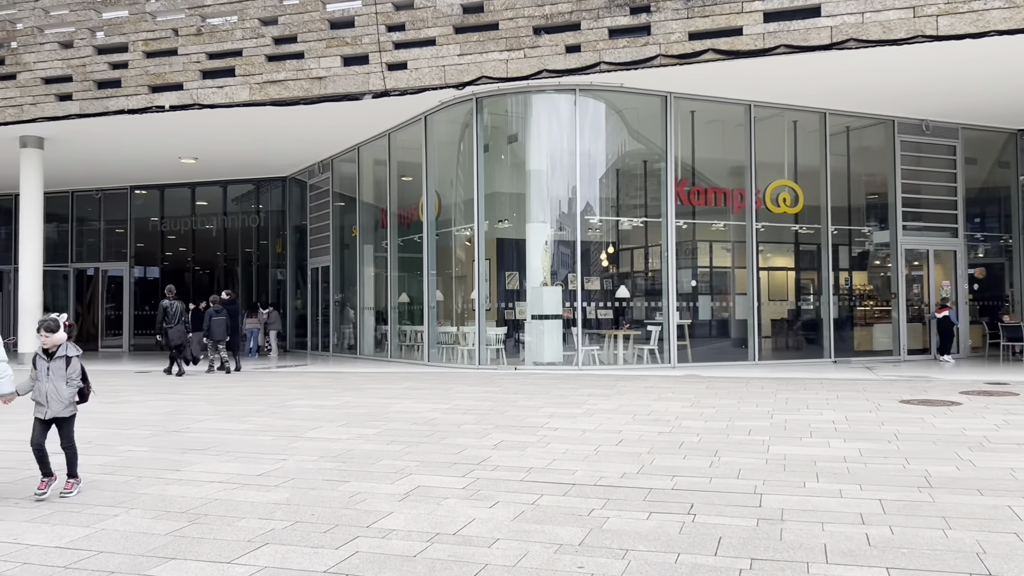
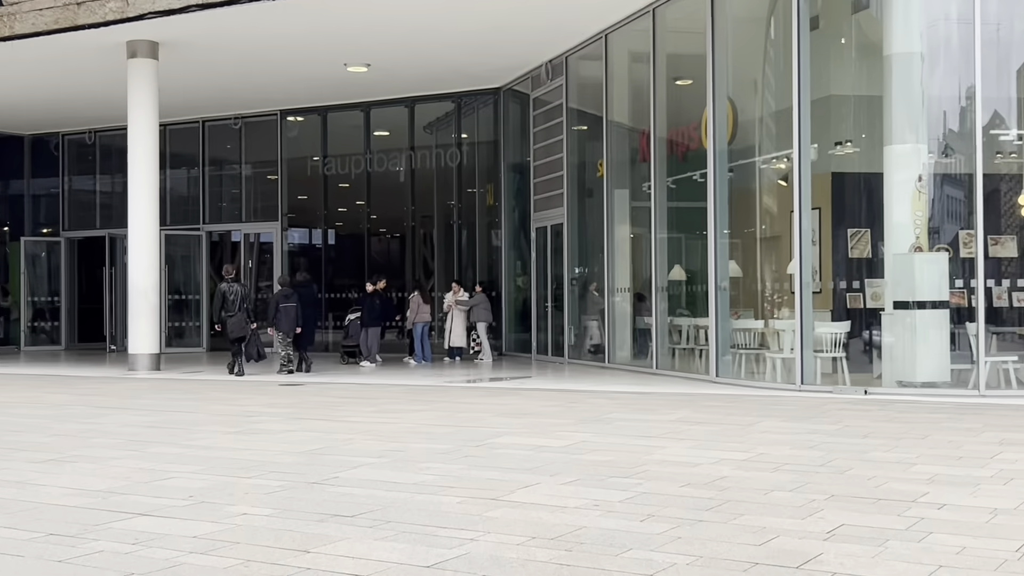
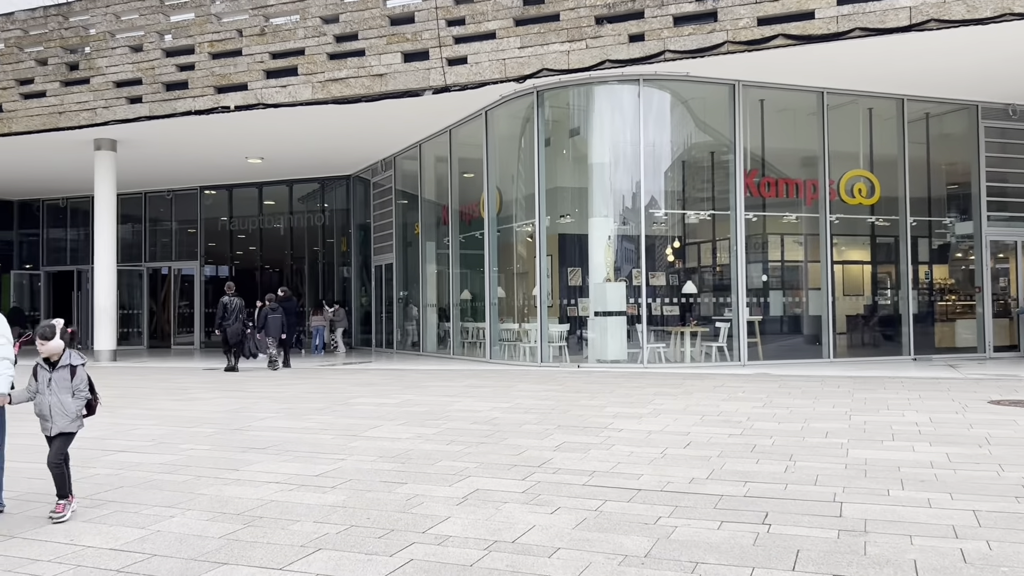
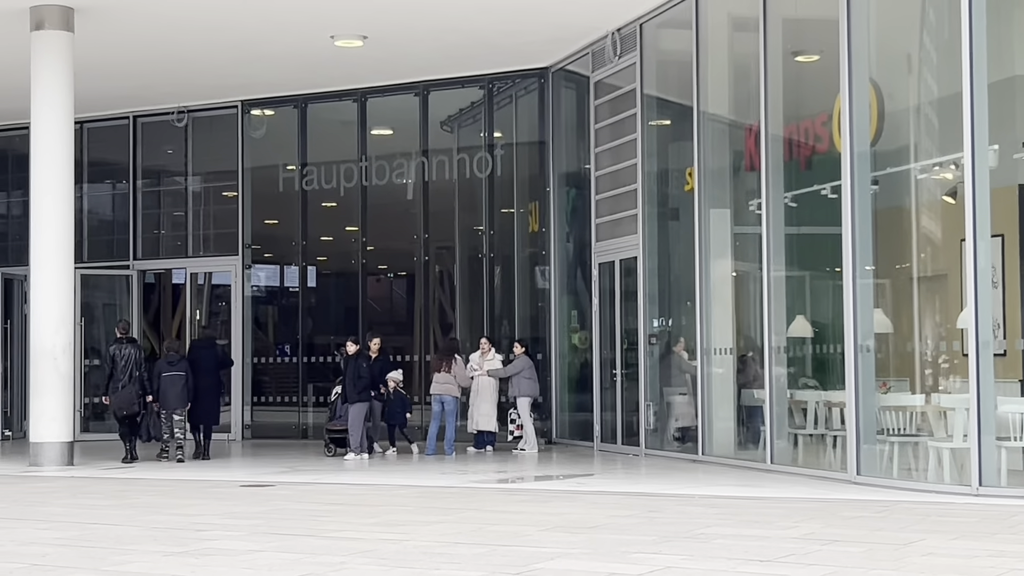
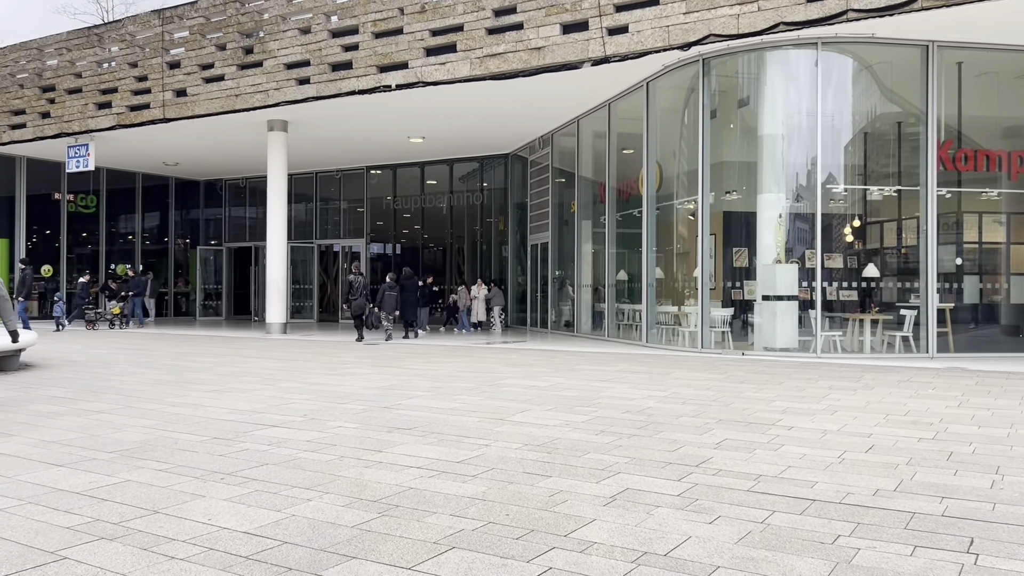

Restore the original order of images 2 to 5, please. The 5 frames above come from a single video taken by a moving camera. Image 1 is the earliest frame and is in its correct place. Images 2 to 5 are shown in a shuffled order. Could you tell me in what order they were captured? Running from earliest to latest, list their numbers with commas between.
3, 5, 2, 4
